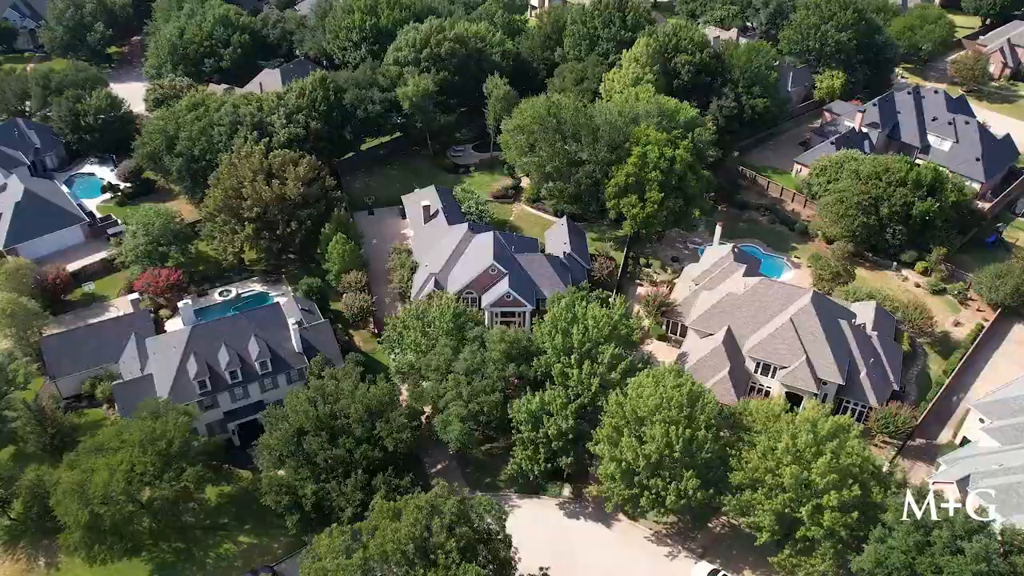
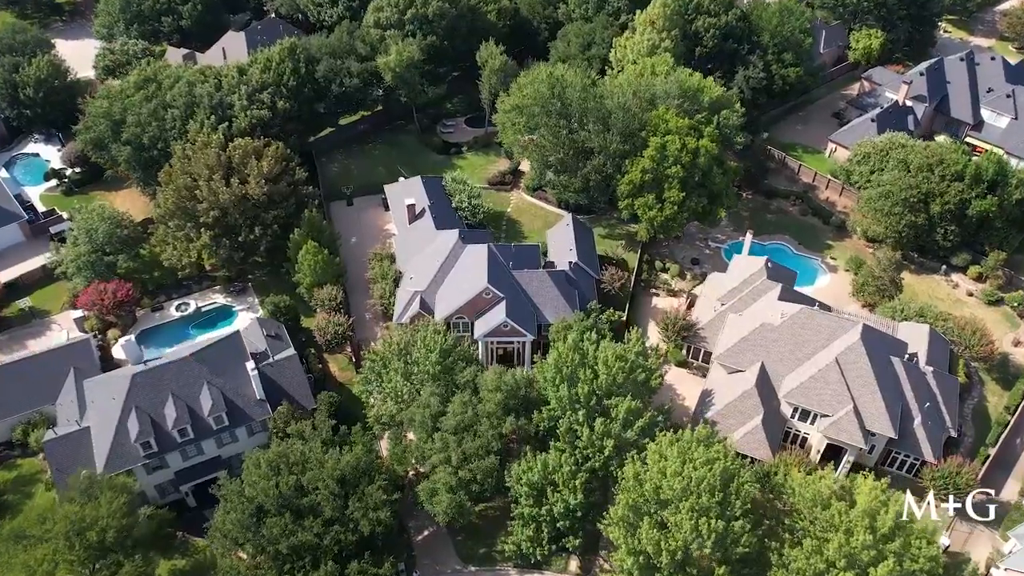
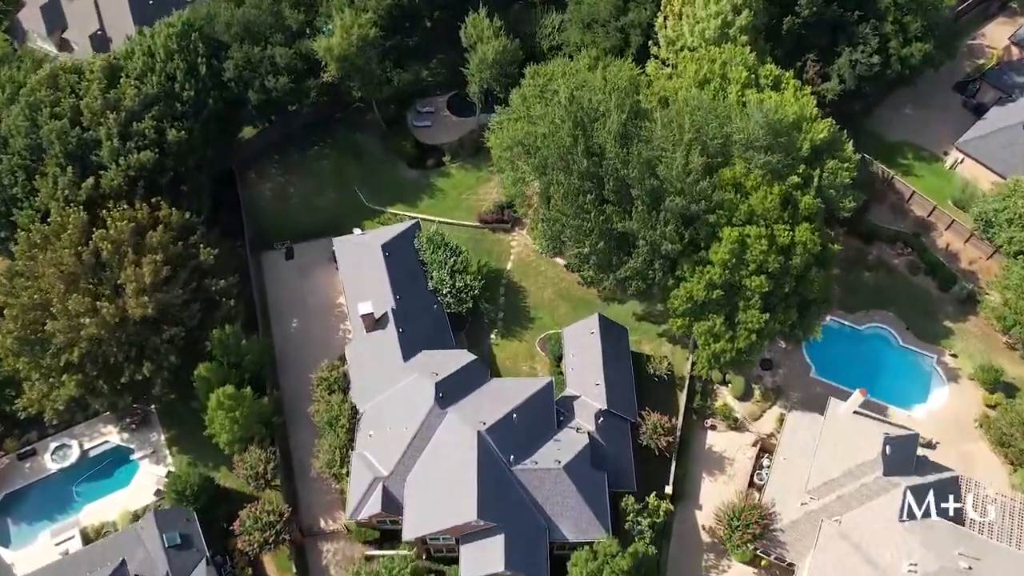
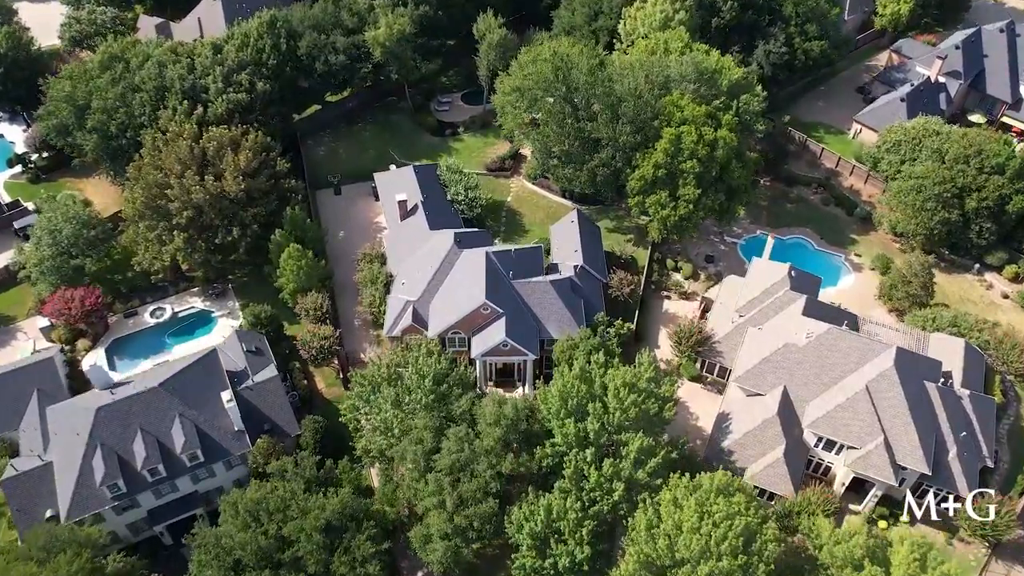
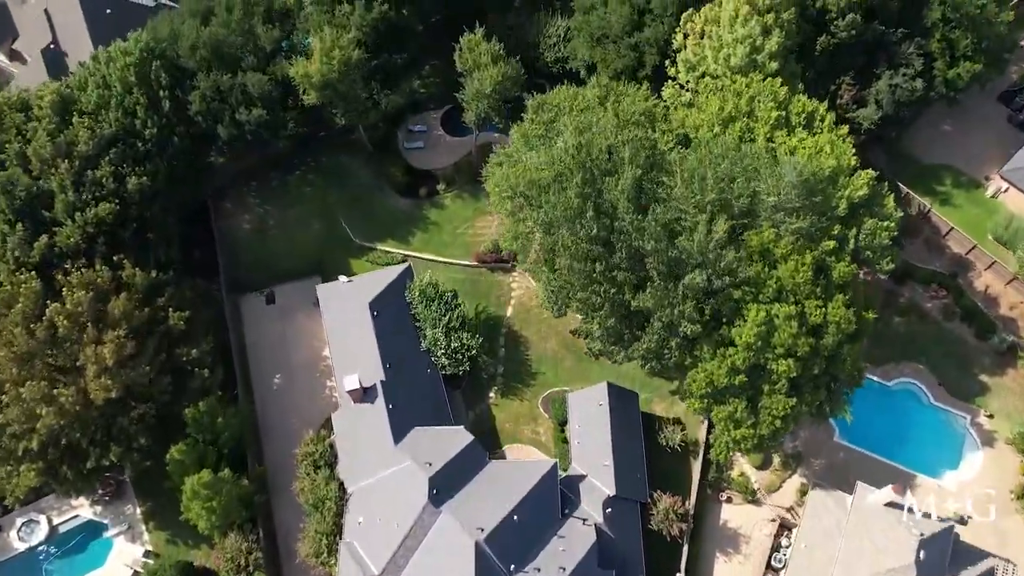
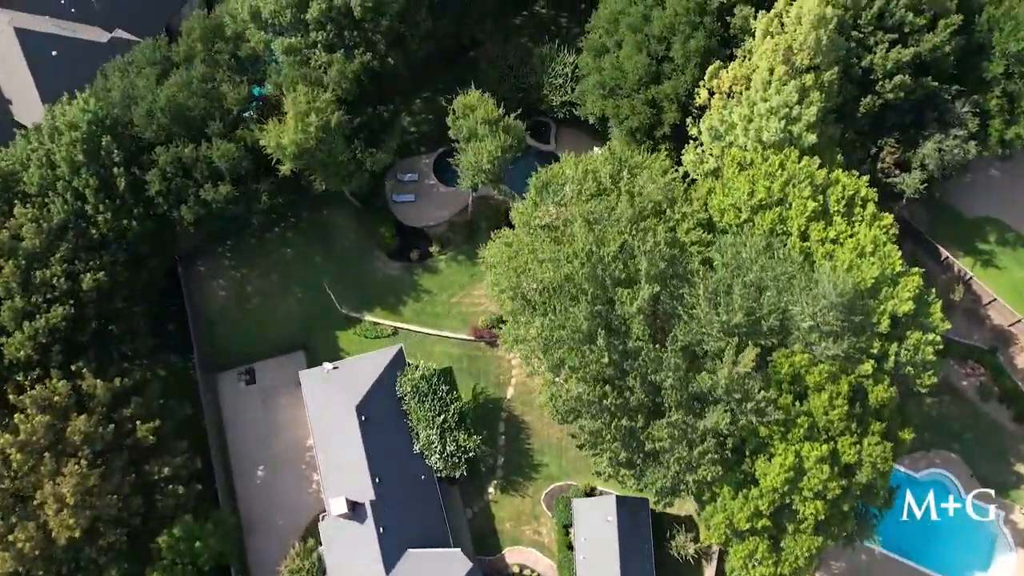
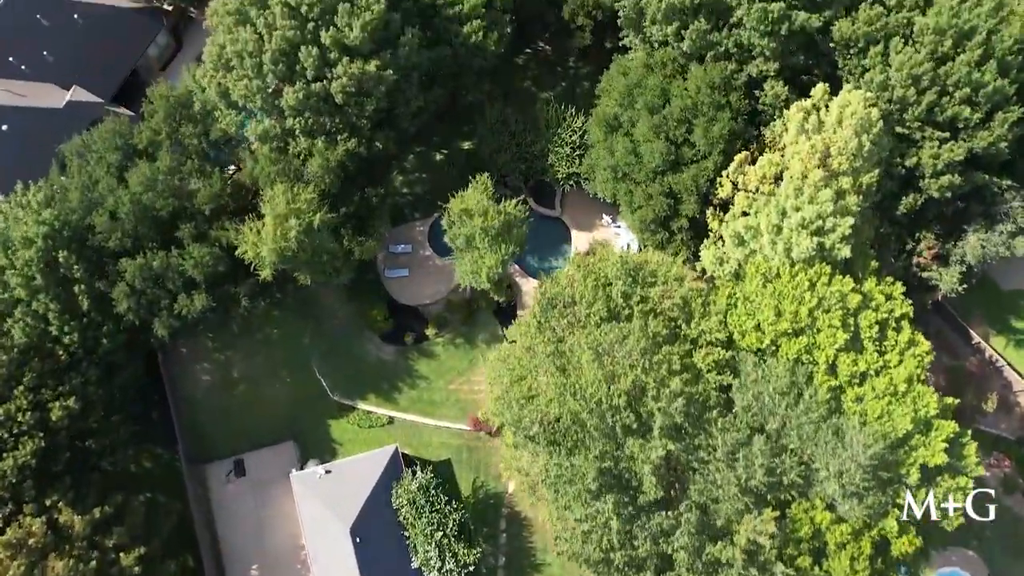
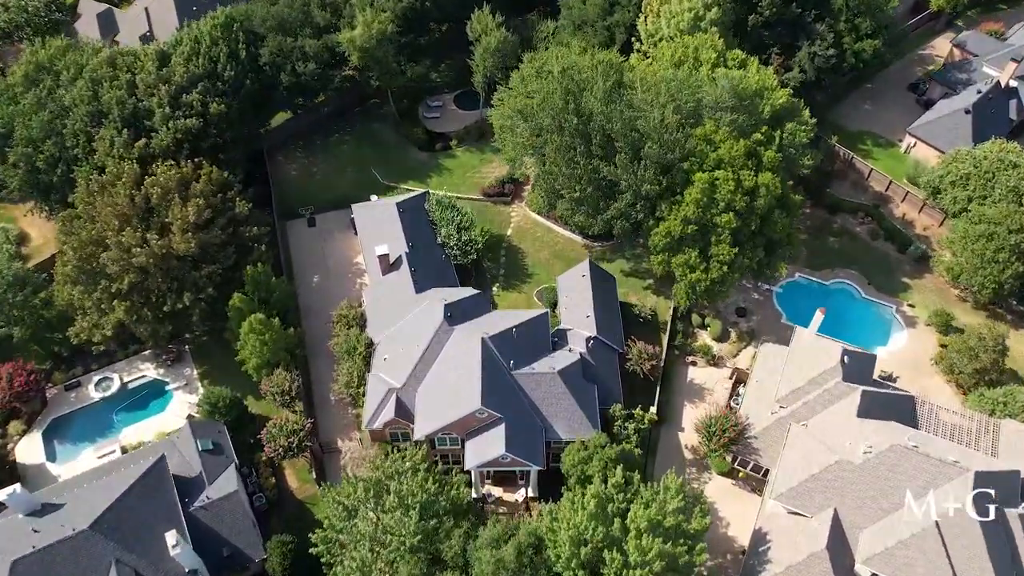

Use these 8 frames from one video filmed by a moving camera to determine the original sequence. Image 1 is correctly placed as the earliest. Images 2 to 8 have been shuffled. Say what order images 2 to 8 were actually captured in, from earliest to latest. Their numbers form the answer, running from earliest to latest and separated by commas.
2, 4, 8, 3, 5, 6, 7
